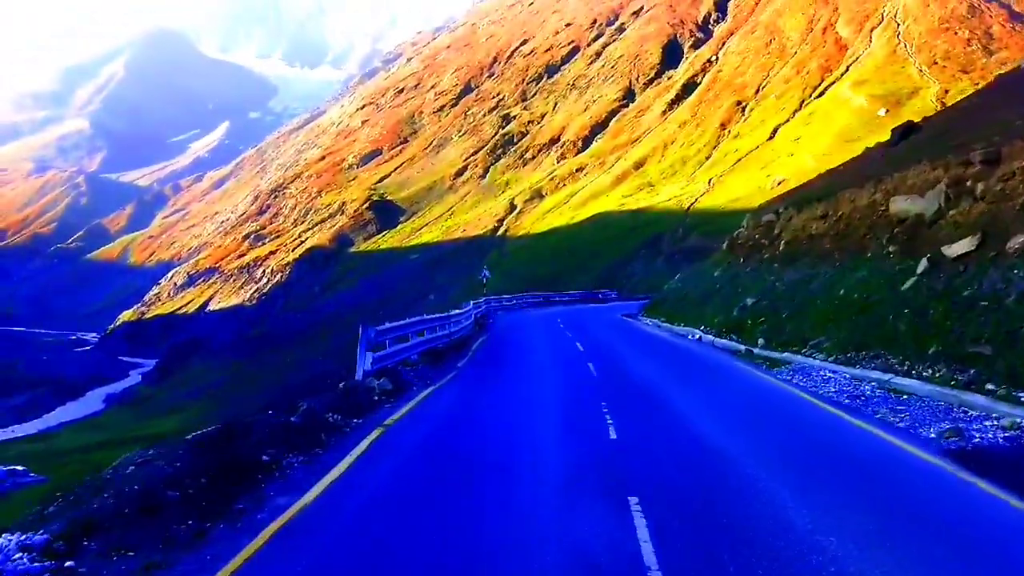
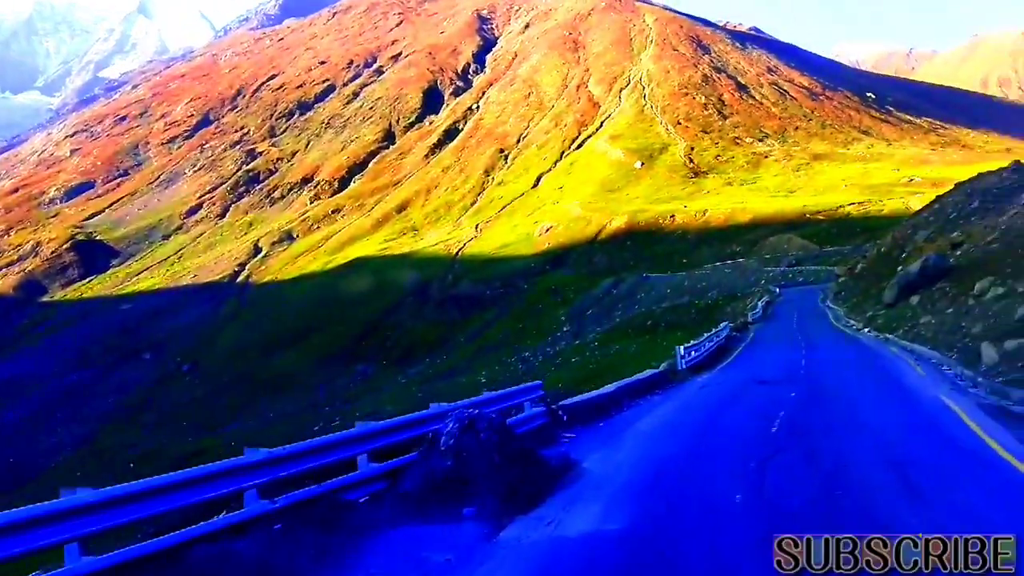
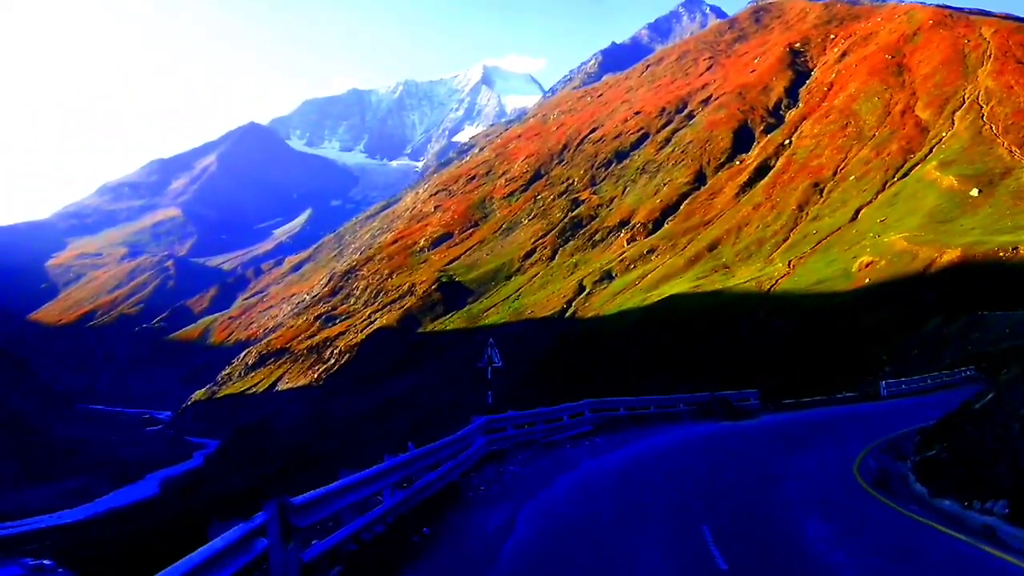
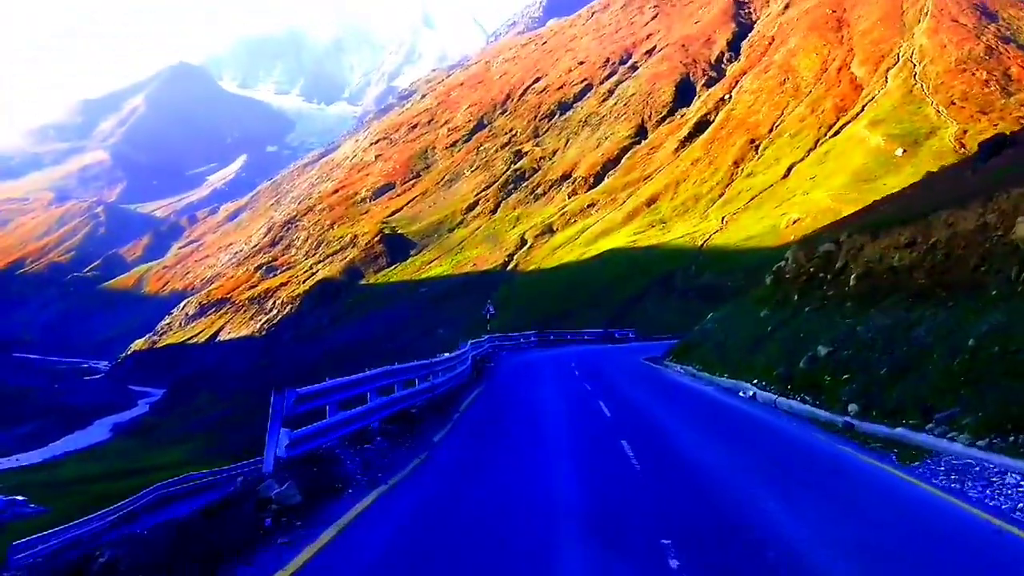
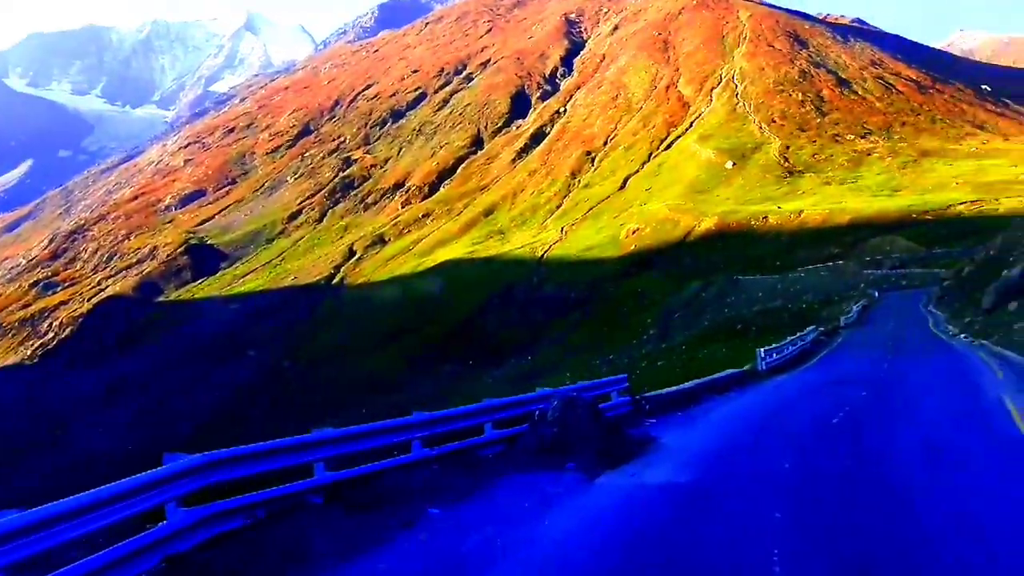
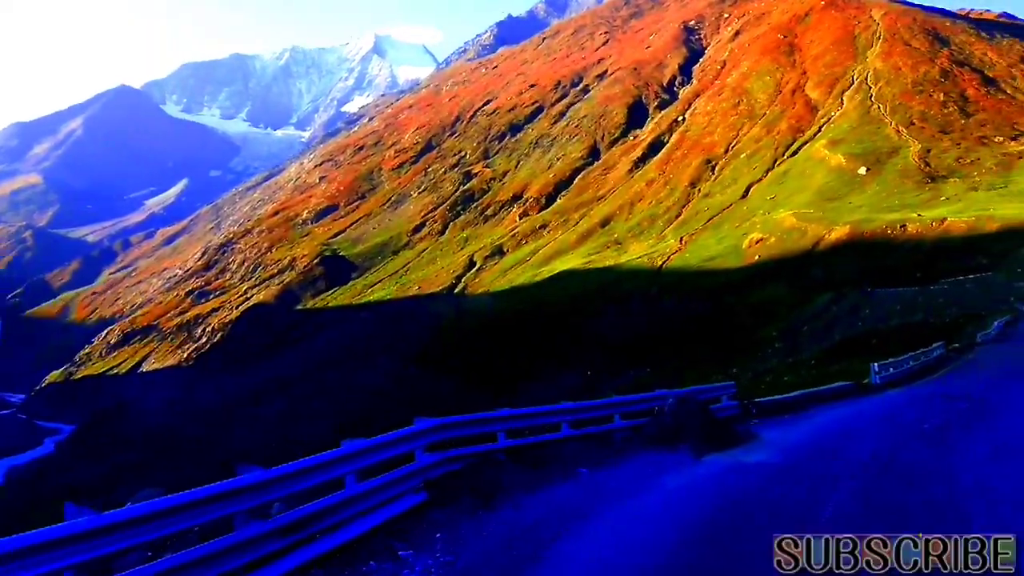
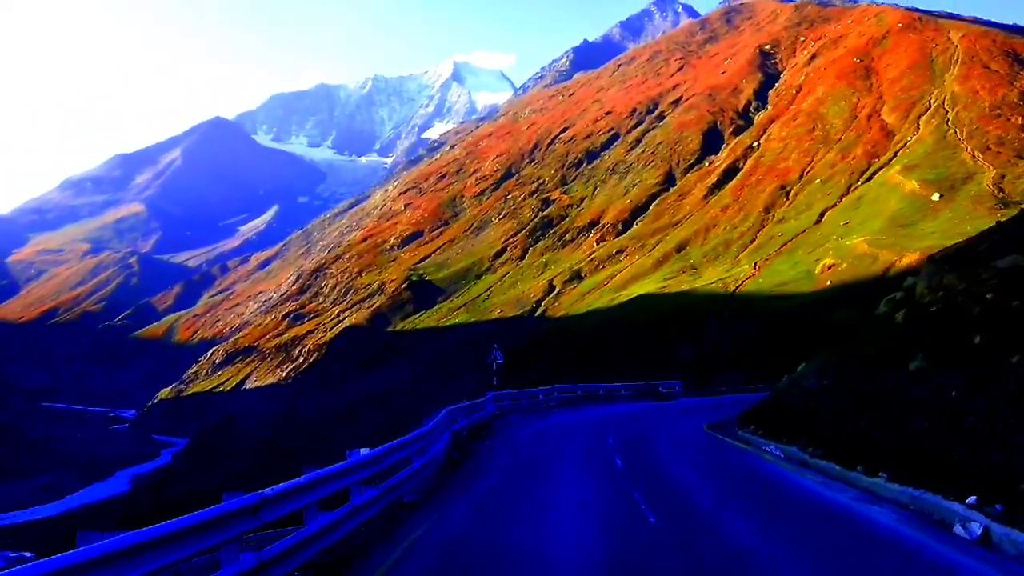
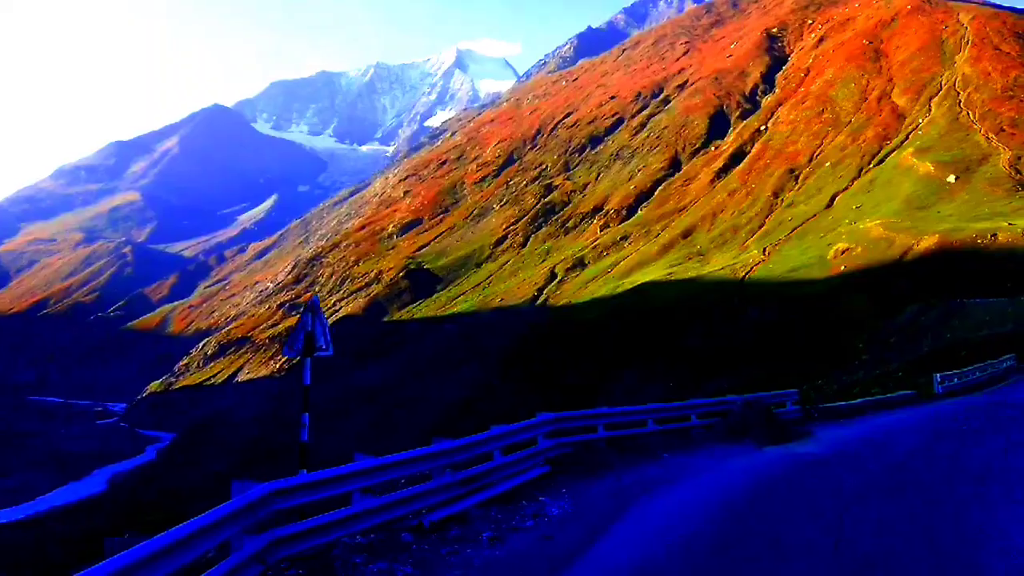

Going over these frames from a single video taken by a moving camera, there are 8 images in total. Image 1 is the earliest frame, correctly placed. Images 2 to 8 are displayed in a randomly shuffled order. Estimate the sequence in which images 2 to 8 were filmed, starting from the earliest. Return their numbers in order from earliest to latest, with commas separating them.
4, 7, 3, 8, 6, 5, 2
